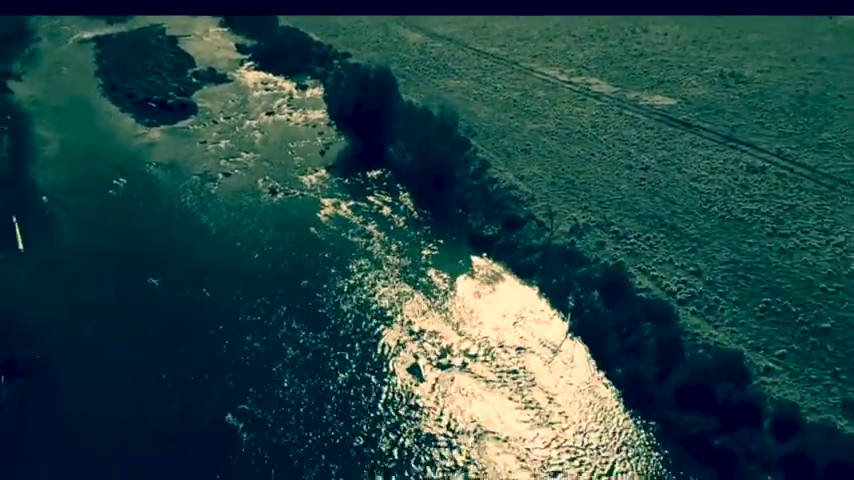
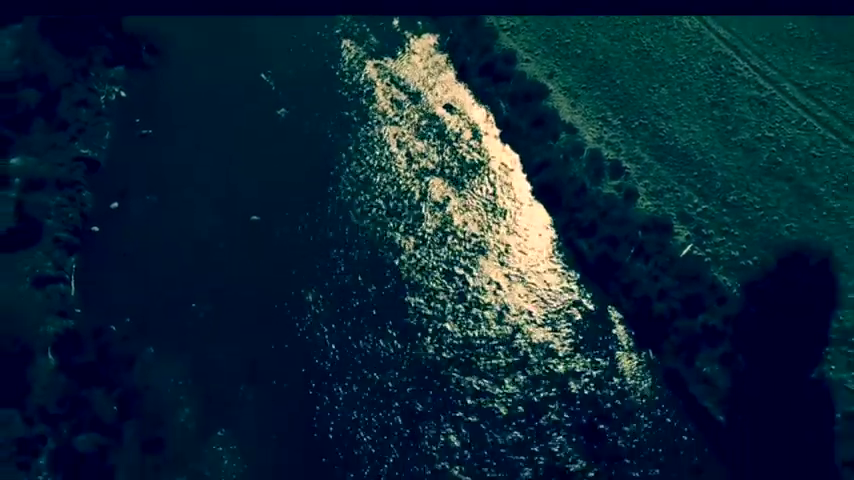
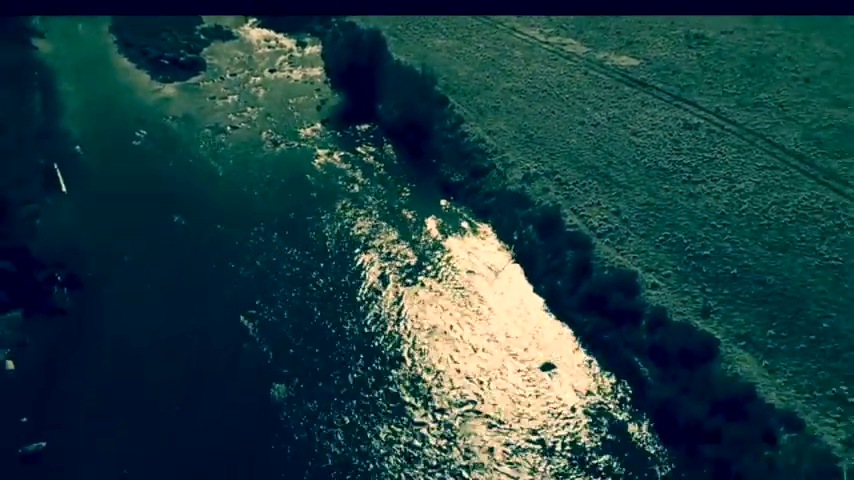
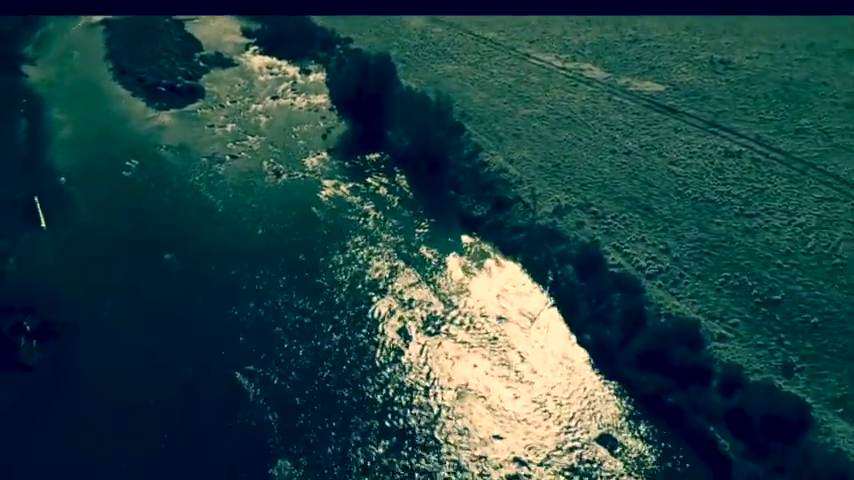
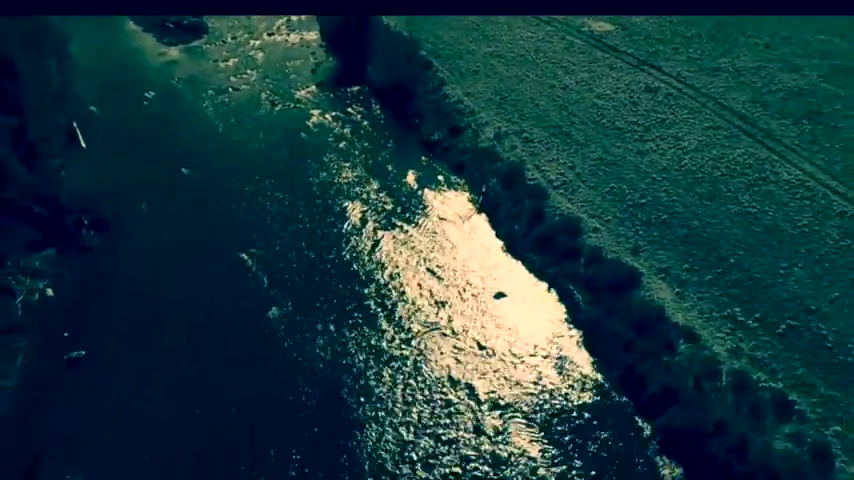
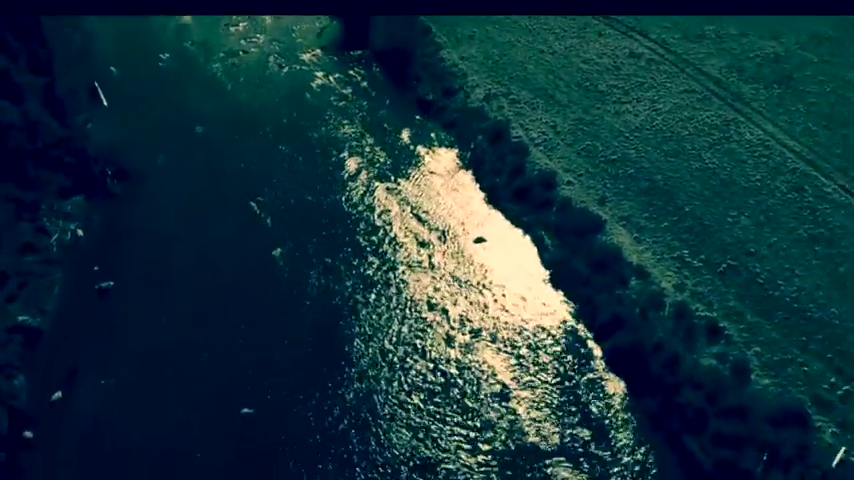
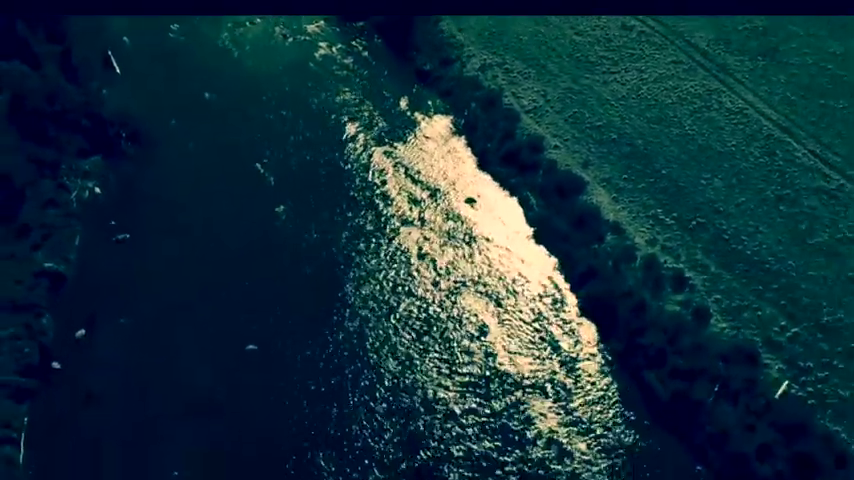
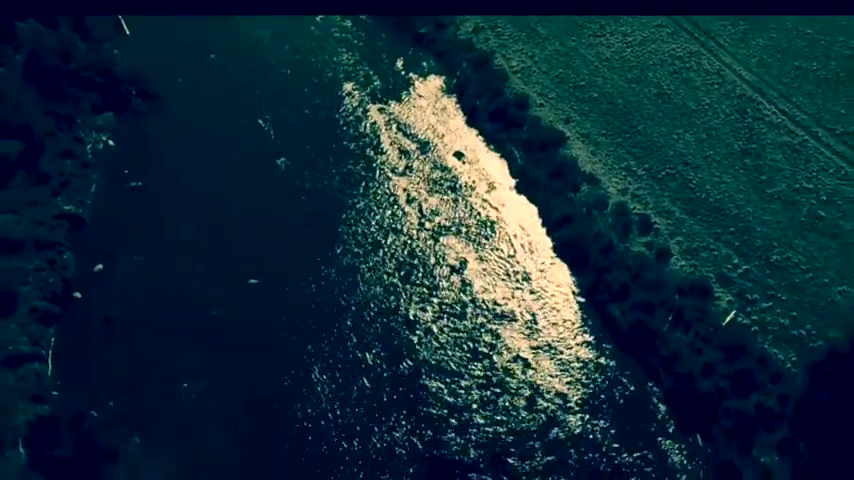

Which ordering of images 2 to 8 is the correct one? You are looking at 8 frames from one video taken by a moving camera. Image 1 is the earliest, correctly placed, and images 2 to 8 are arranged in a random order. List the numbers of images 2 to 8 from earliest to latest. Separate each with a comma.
4, 3, 5, 6, 7, 8, 2
